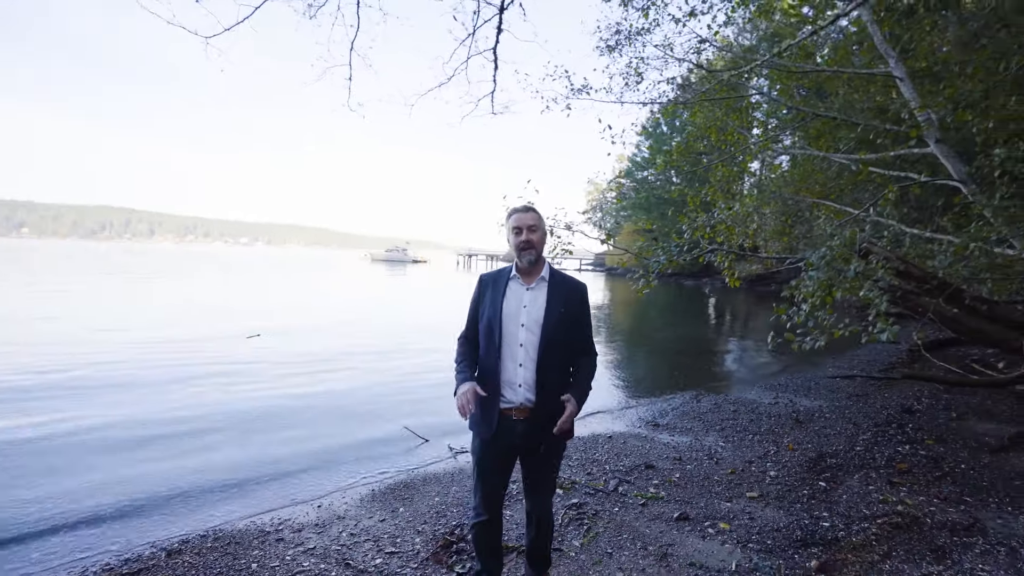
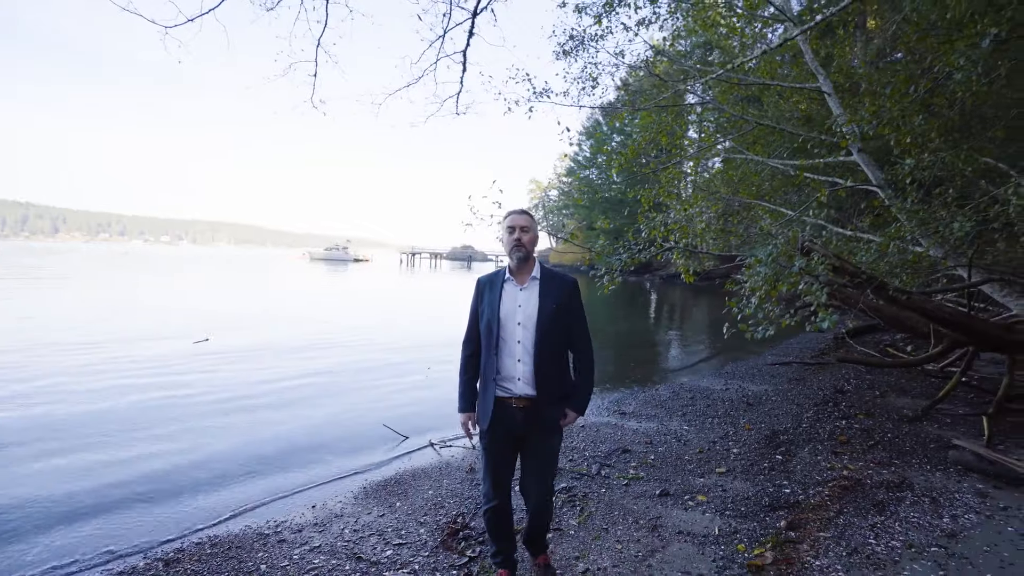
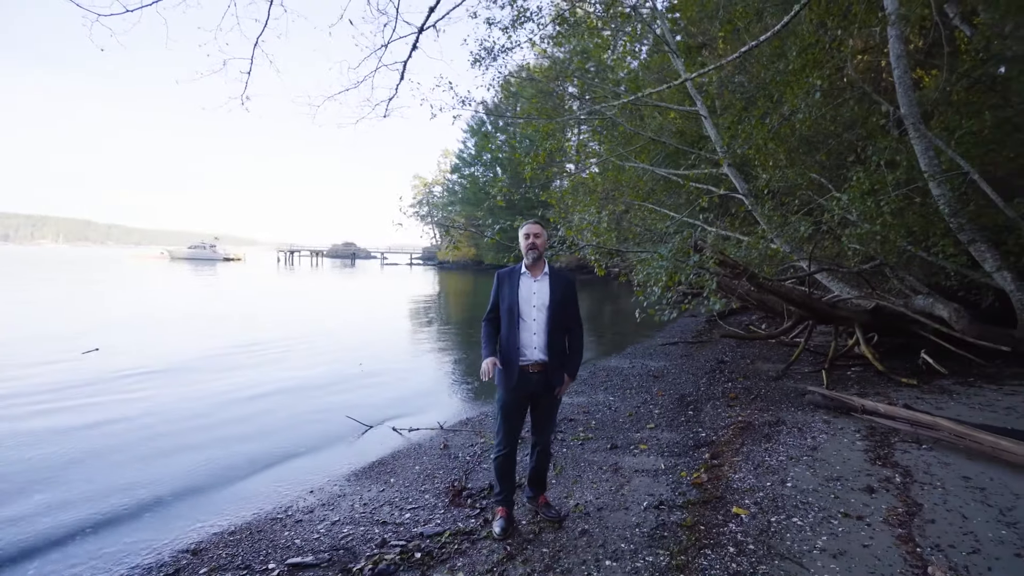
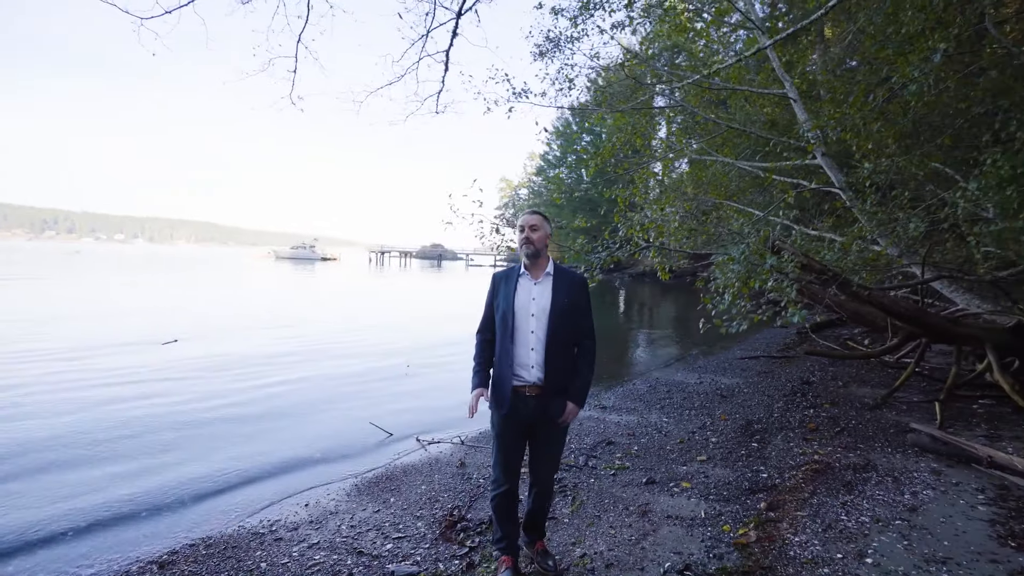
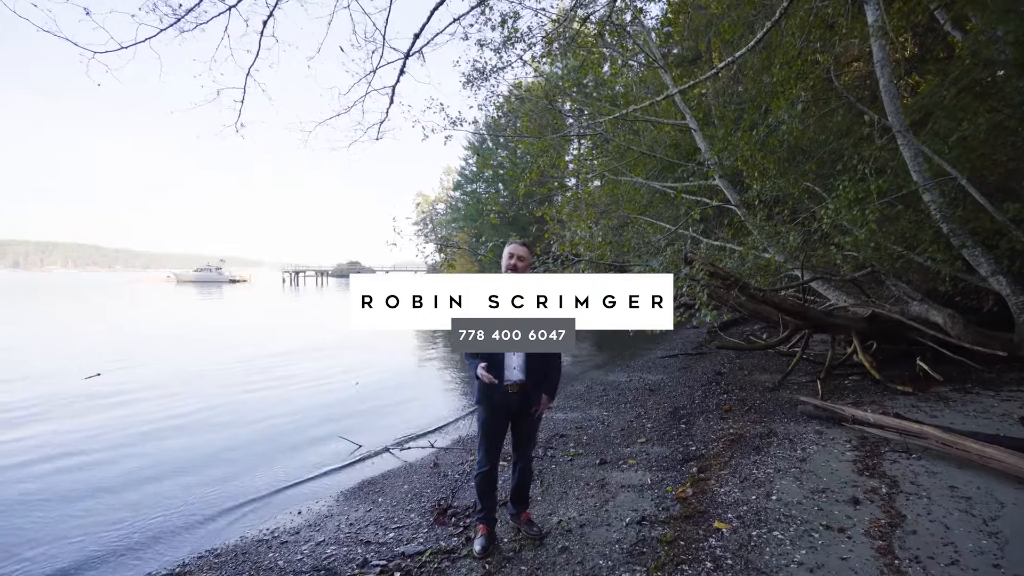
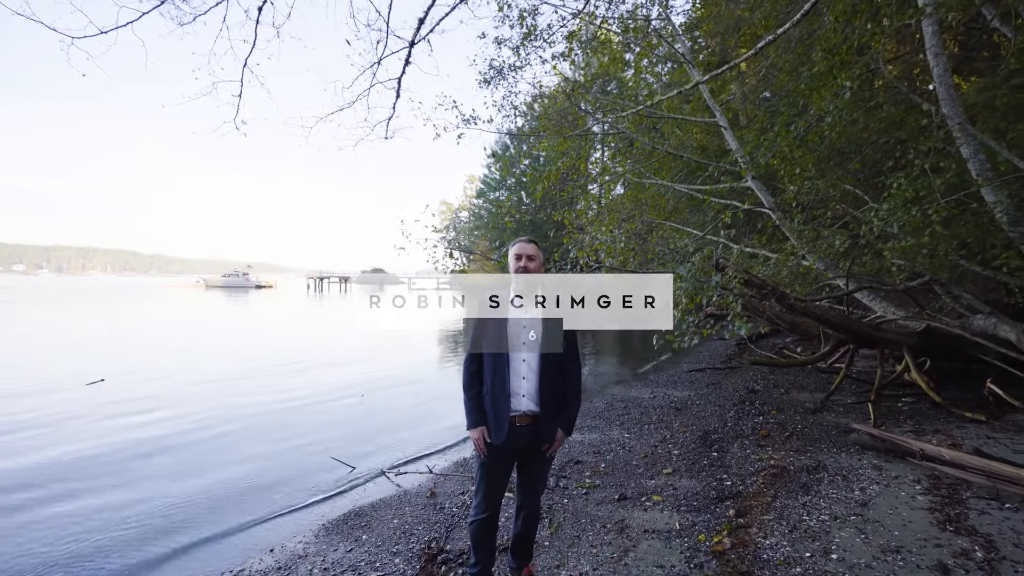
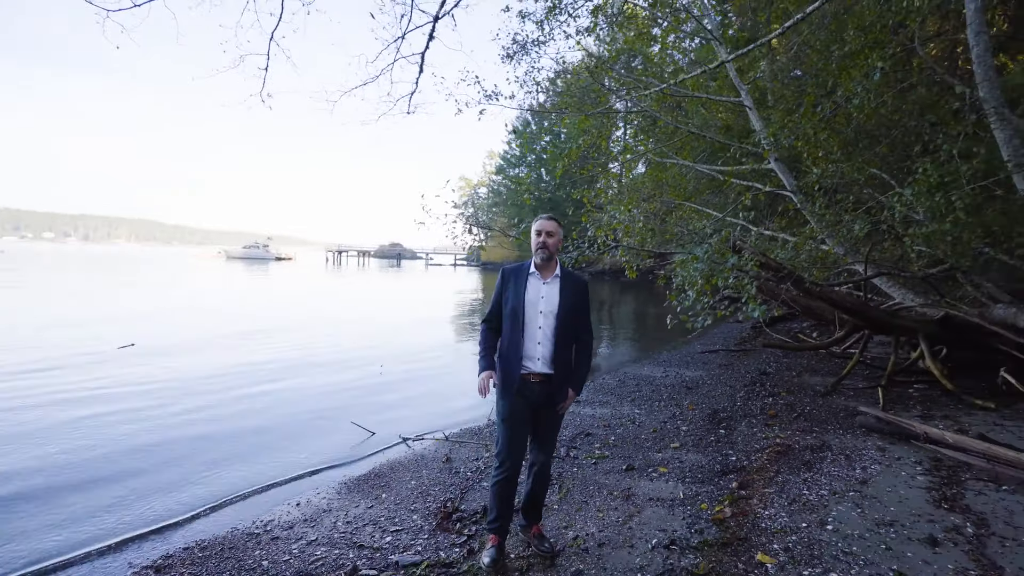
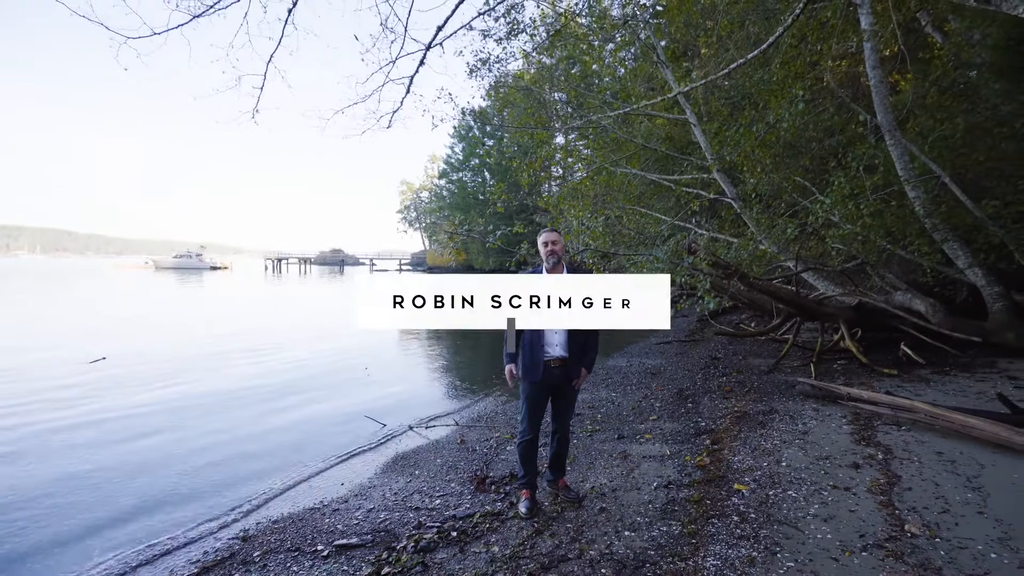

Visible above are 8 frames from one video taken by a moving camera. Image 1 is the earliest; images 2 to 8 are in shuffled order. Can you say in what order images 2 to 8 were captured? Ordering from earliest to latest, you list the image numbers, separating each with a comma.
2, 4, 7, 3, 8, 5, 6
